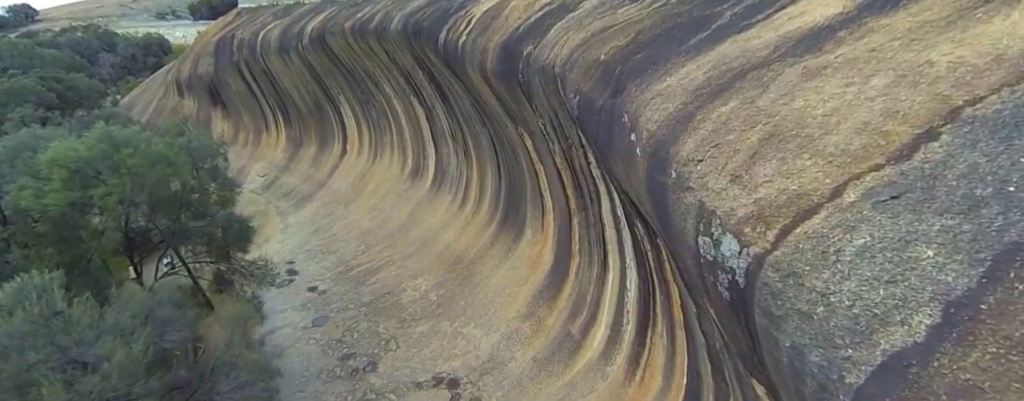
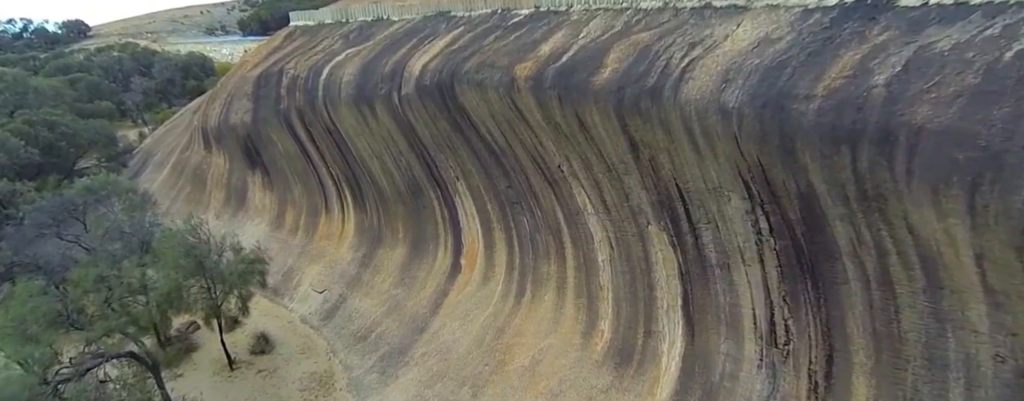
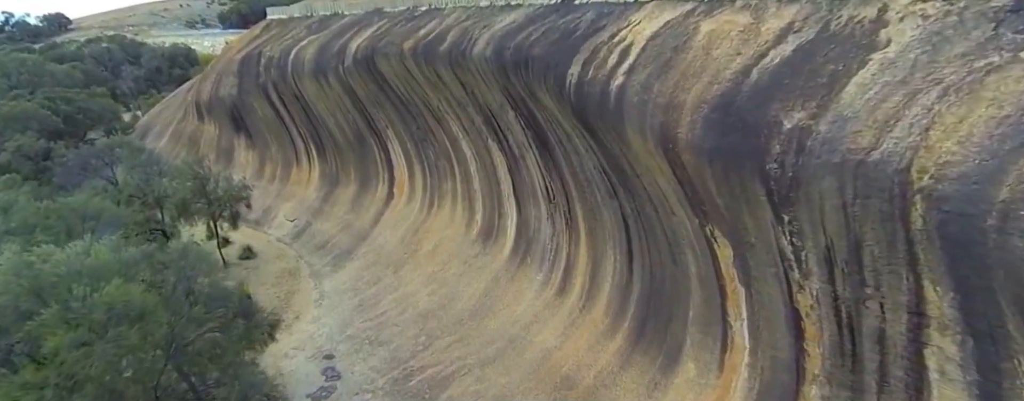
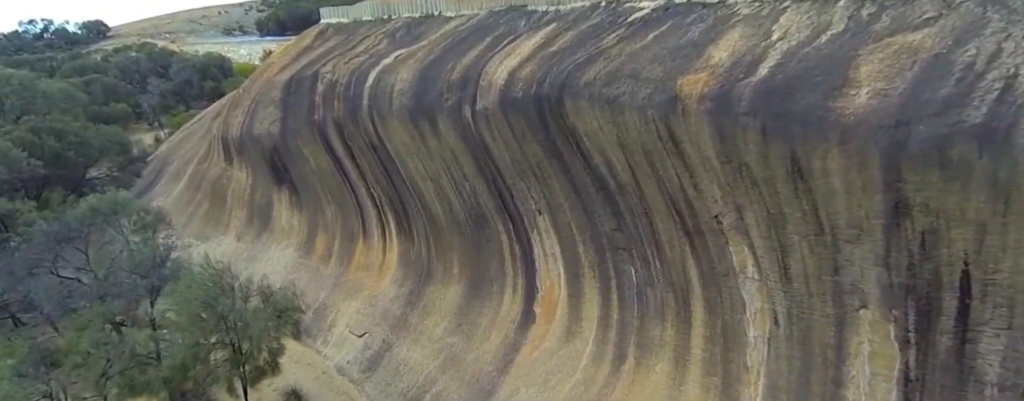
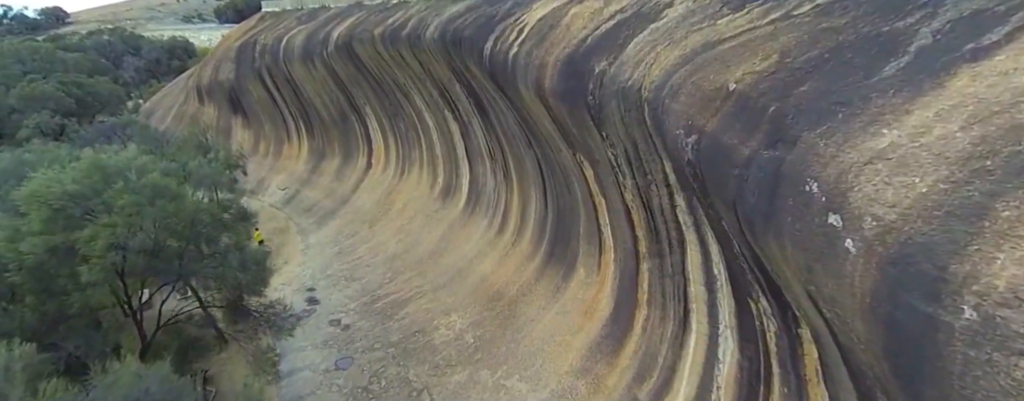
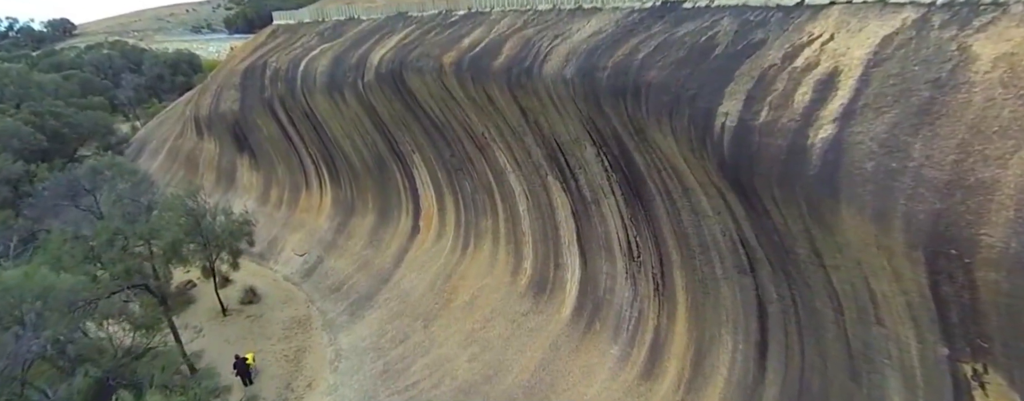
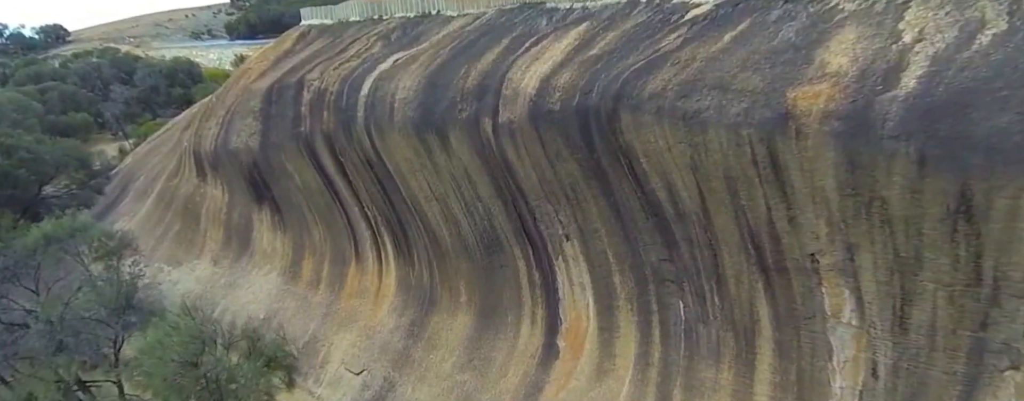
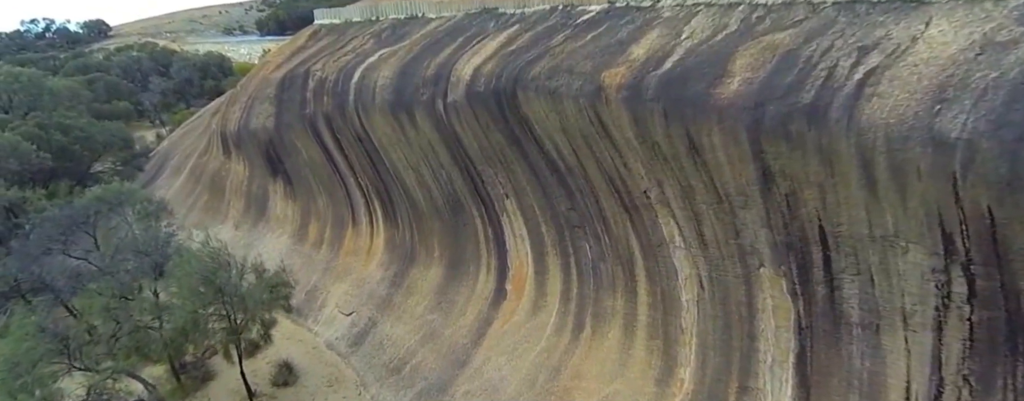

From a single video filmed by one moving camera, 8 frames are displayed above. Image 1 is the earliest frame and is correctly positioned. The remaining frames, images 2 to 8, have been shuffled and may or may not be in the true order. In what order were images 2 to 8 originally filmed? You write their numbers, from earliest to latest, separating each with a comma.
5, 3, 6, 2, 8, 4, 7
